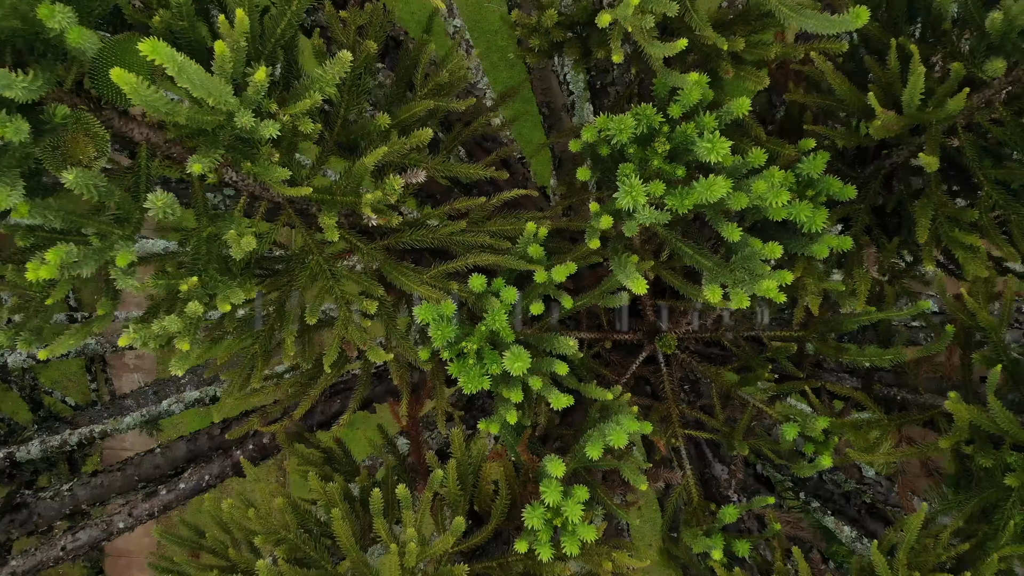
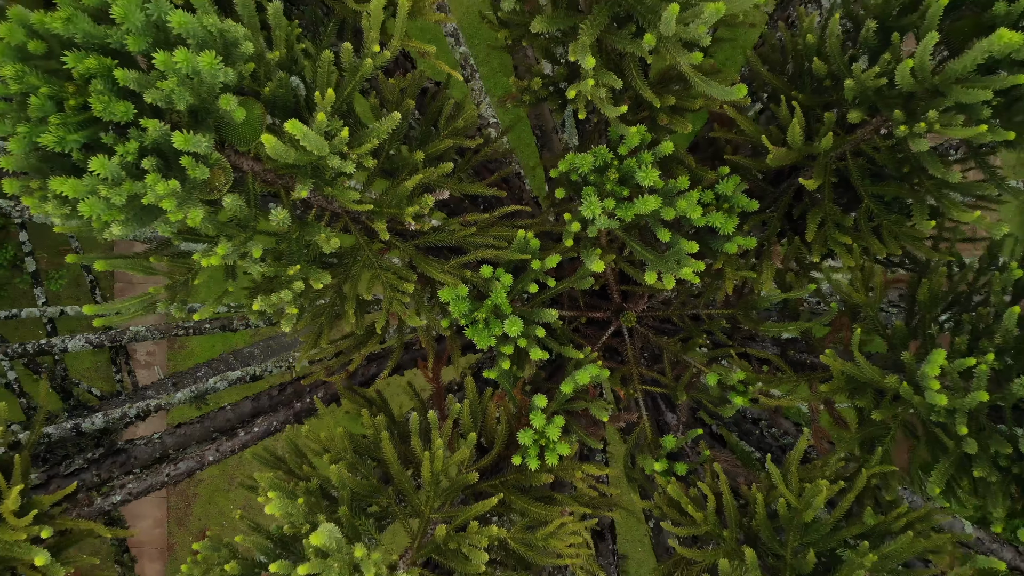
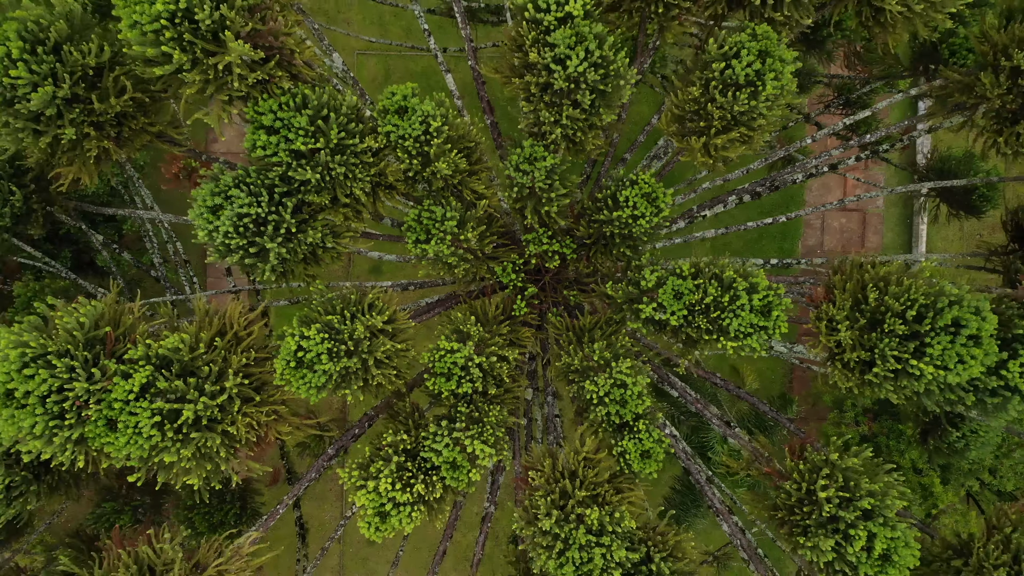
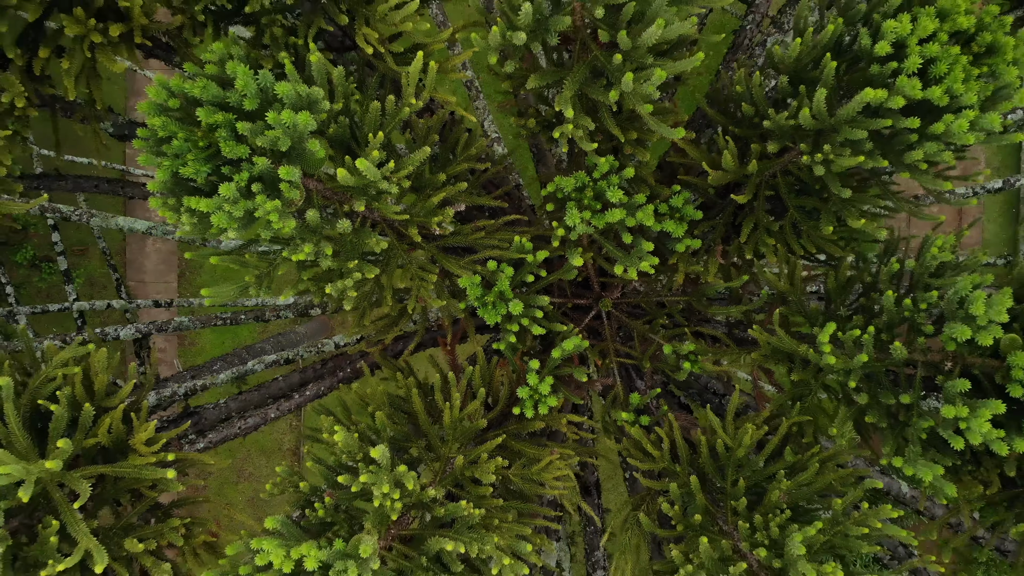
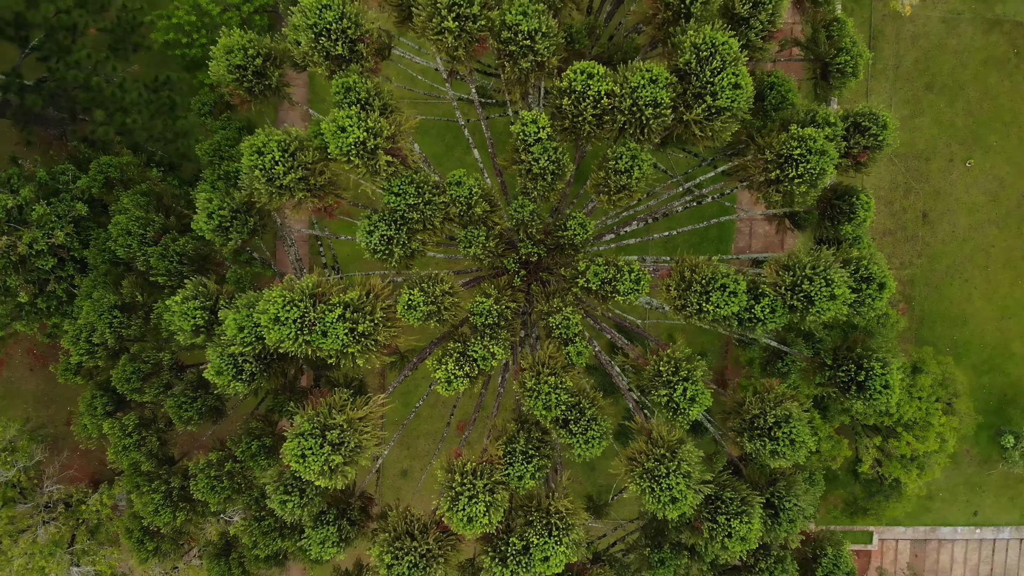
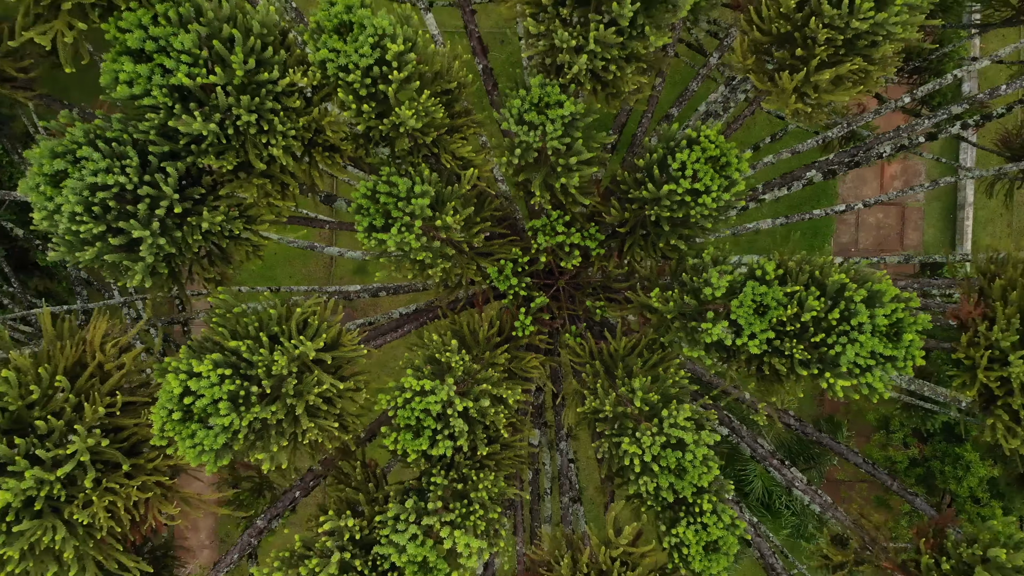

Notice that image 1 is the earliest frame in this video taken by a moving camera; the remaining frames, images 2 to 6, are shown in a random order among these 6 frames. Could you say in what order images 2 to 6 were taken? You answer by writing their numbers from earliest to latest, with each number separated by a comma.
2, 4, 6, 3, 5
